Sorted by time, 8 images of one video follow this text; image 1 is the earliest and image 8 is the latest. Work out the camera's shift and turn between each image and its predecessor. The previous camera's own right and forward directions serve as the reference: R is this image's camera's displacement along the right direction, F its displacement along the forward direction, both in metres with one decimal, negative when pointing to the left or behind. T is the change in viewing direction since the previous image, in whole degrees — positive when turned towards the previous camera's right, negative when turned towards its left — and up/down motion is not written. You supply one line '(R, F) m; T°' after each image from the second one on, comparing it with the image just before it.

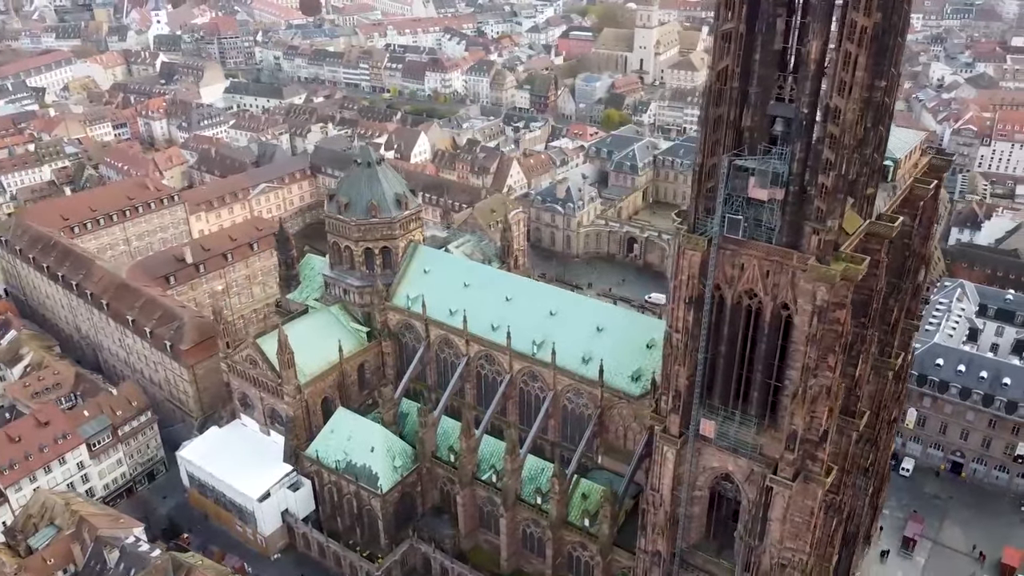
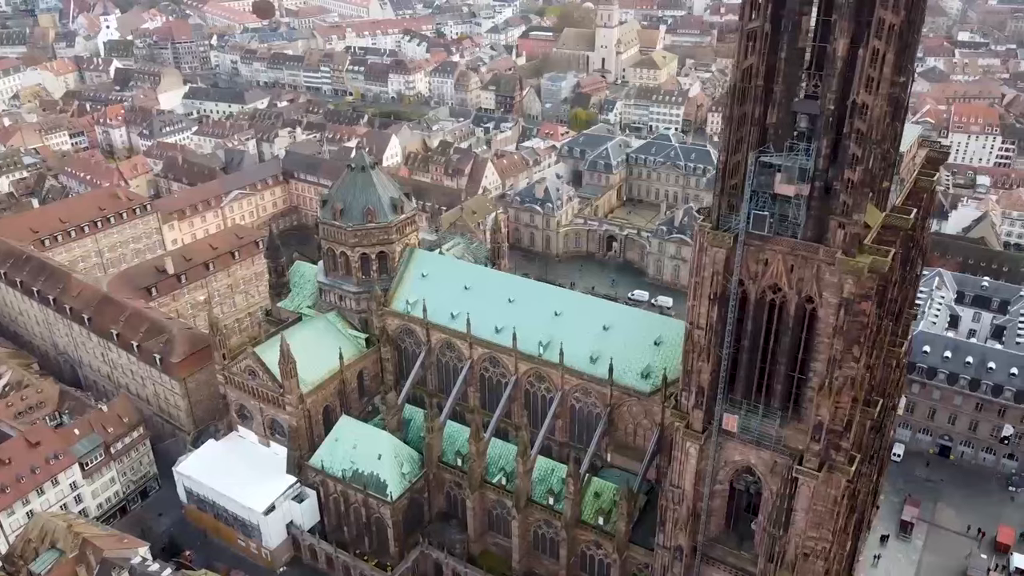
(-3.2, +0.2) m; +3°
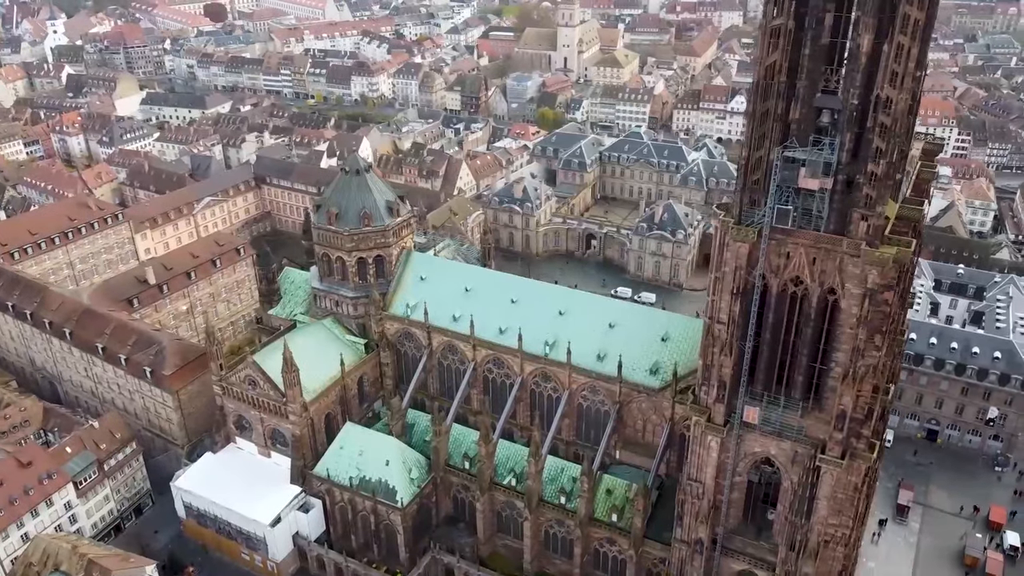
(-3.2, +0.2) m; +3°
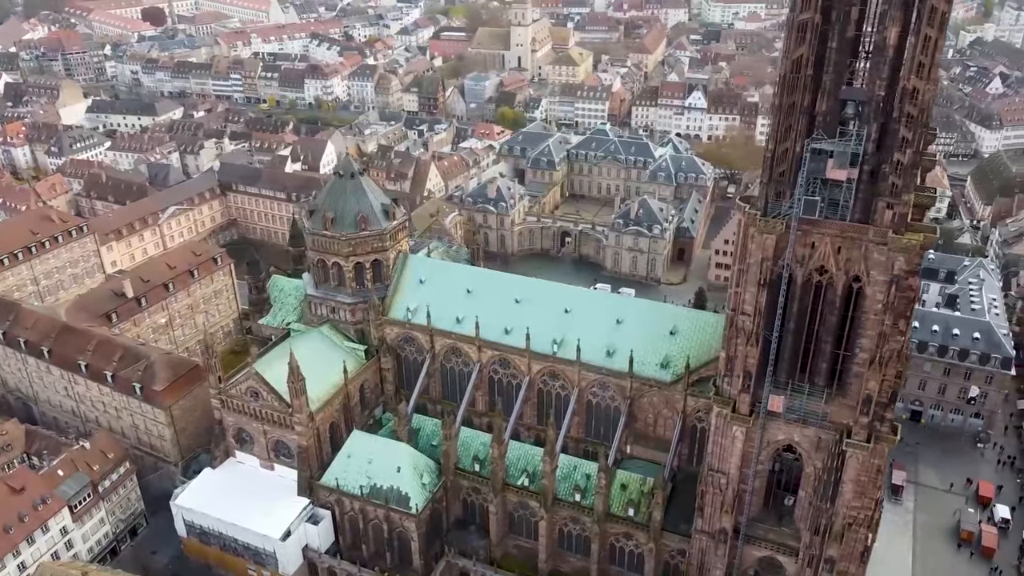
(-4.0, +0.3) m; +4°
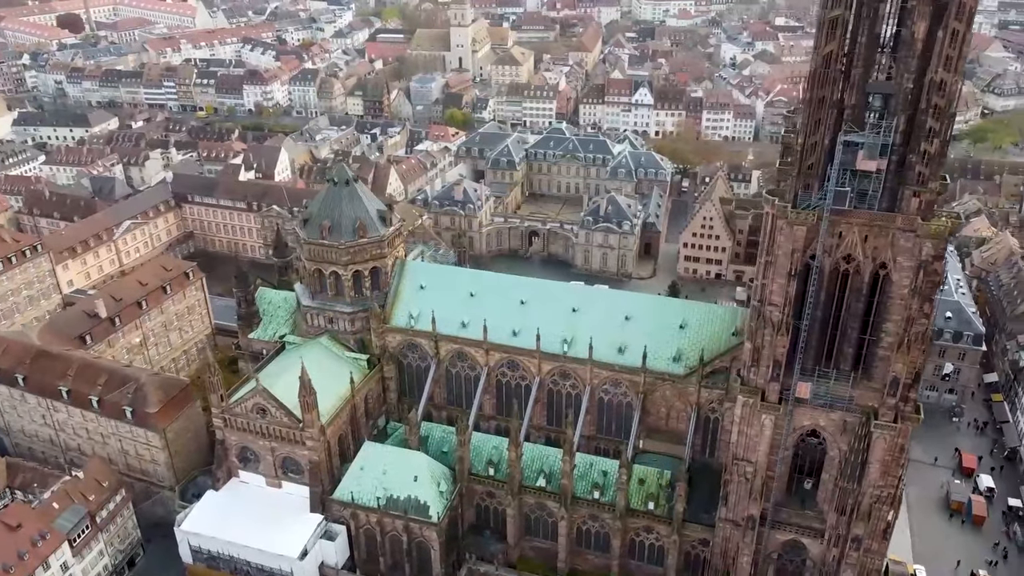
(-5.1, +0.4) m; +5°
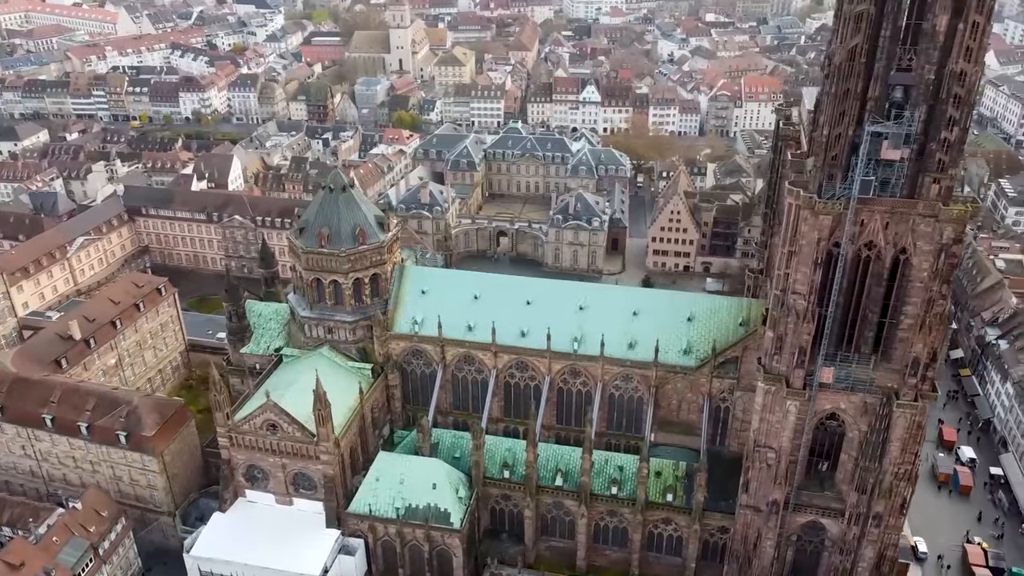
(-5.2, +0.4) m; +5°
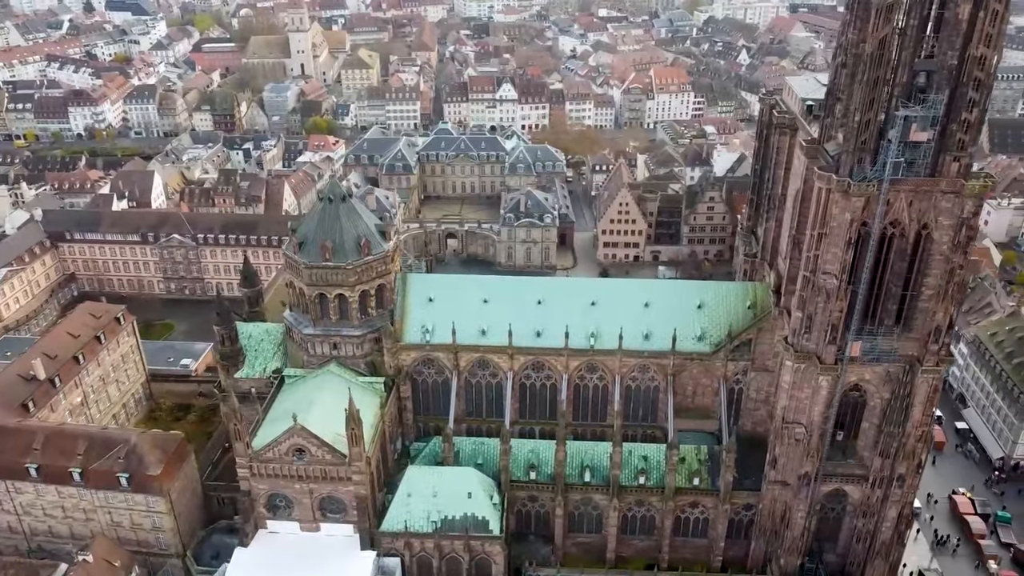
(-8.4, +0.9) m; +8°
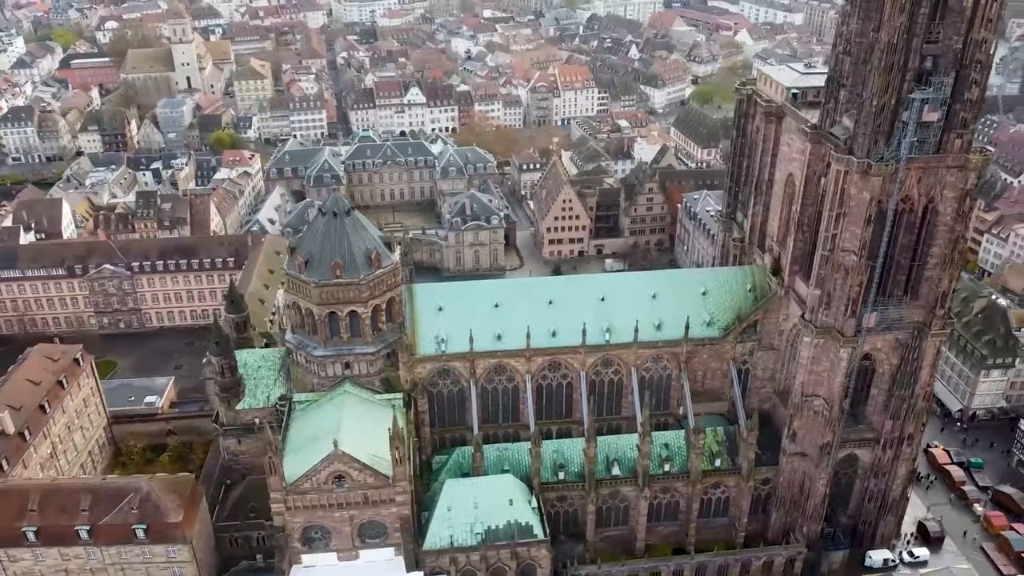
(-9.0, +1.0) m; +9°
